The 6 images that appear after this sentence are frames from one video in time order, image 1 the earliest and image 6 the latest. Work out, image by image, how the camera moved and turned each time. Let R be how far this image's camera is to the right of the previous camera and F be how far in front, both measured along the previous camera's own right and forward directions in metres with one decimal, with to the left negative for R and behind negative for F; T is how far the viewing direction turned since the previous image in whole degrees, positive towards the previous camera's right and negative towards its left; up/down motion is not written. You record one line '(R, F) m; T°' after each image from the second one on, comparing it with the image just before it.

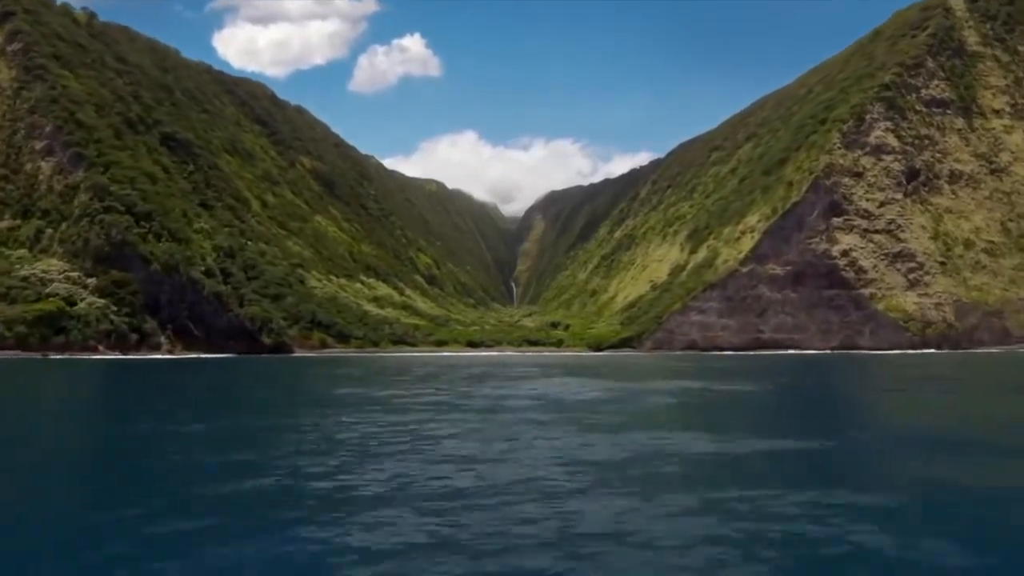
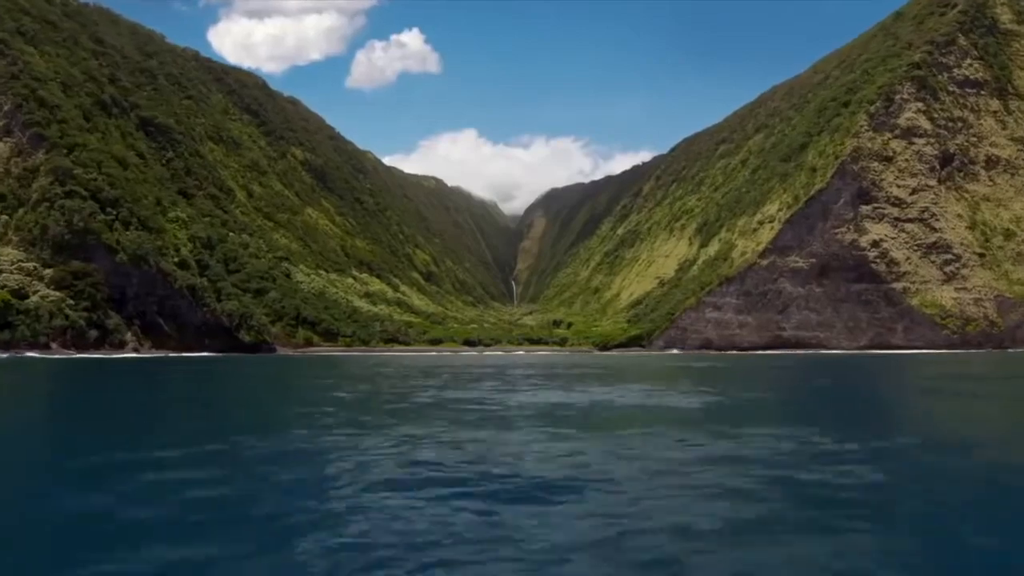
(-0.1, +14.1) m; 0°
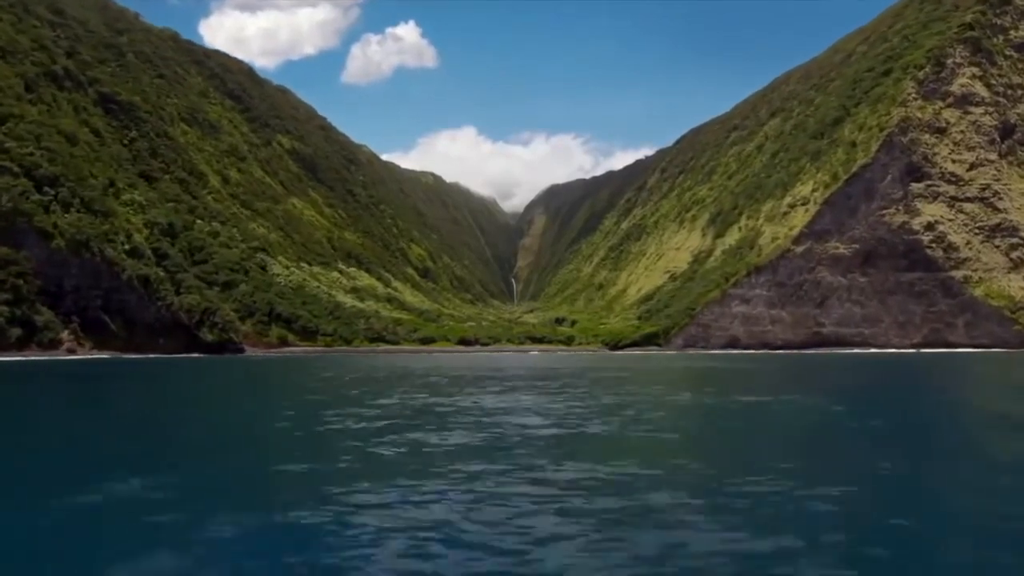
(0.0, +20.7) m; 0°
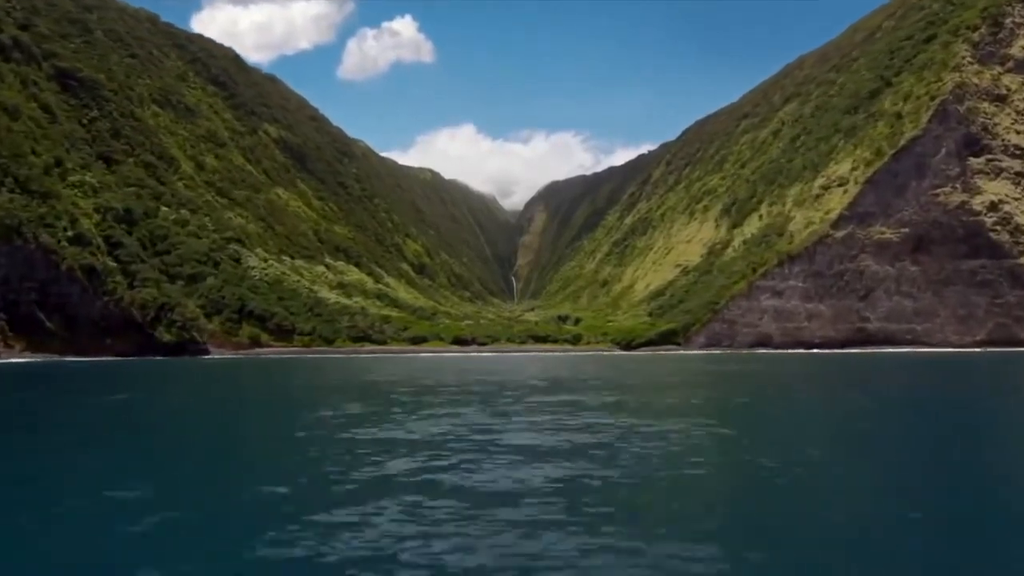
(-0.1, +18.1) m; 0°
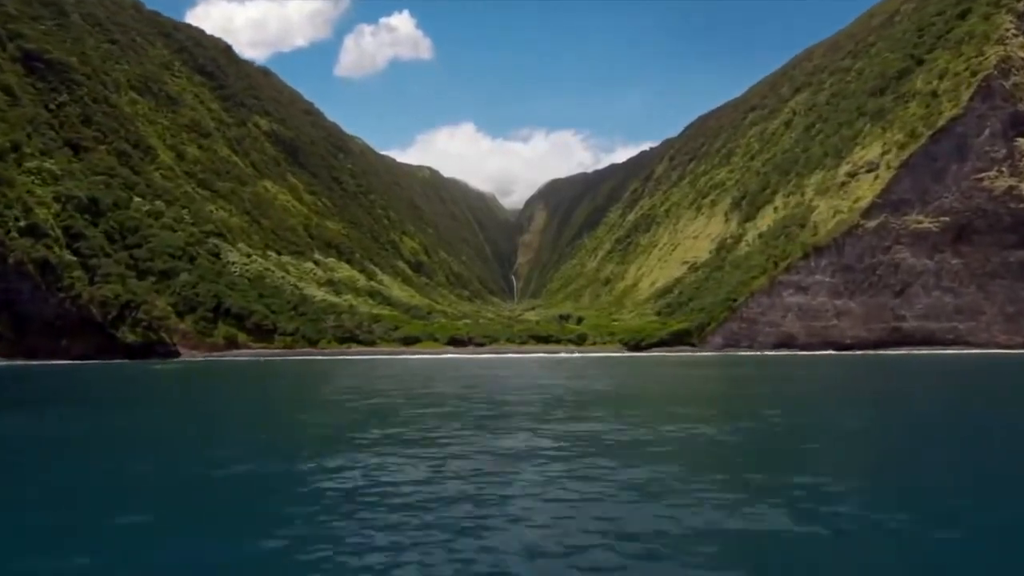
(+0.1, +11.8) m; 0°
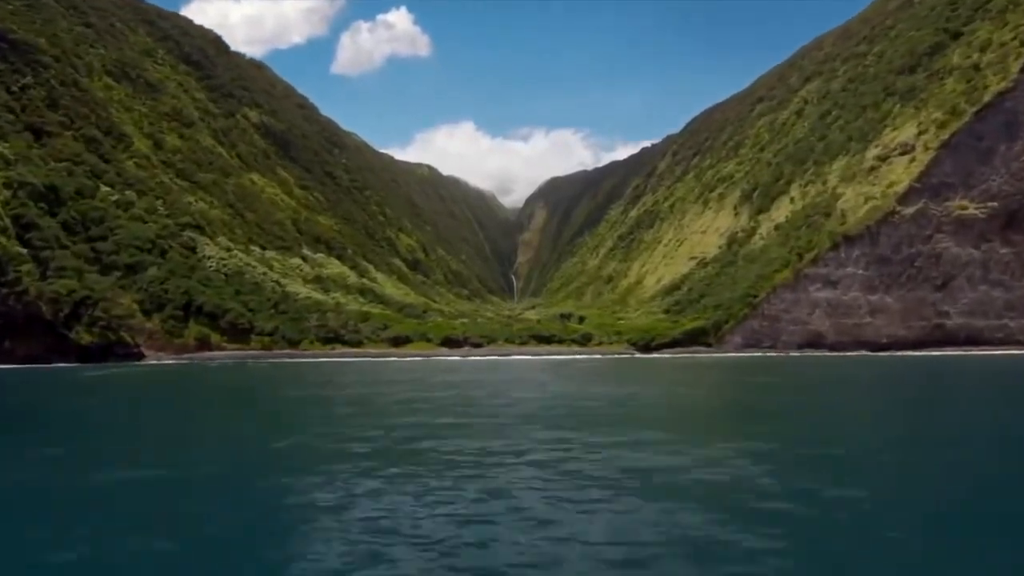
(+0.1, +11.7) m; 0°
